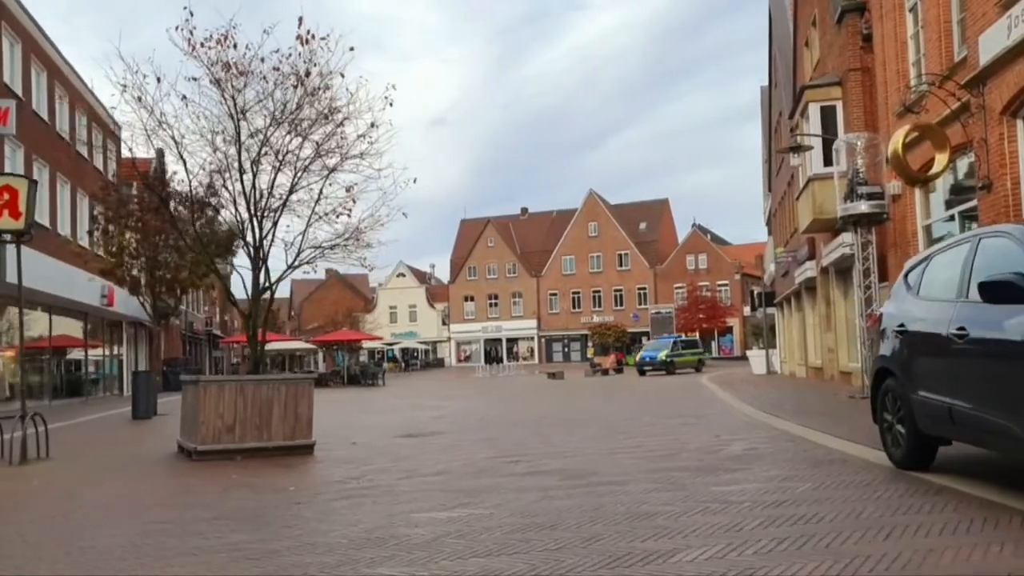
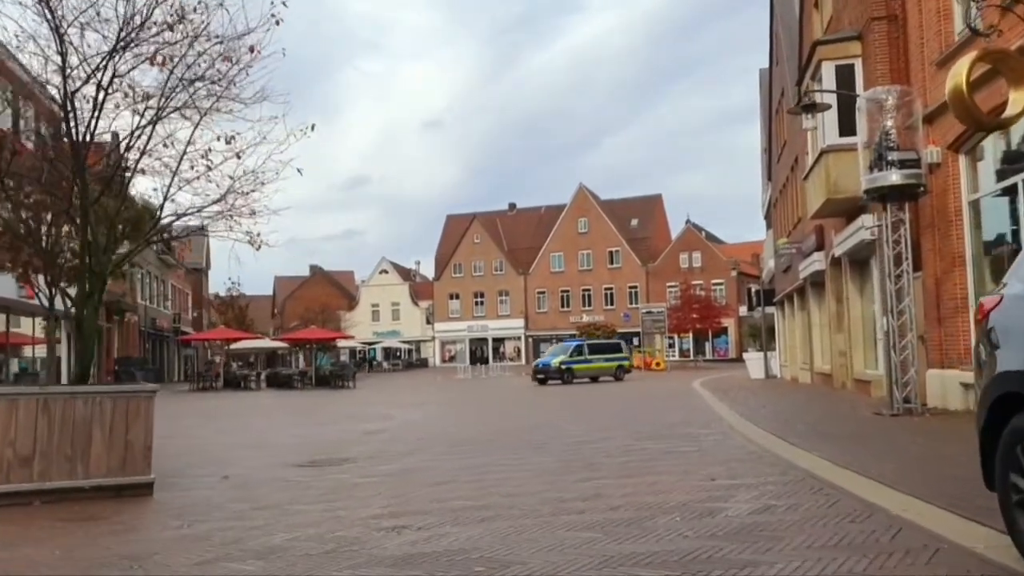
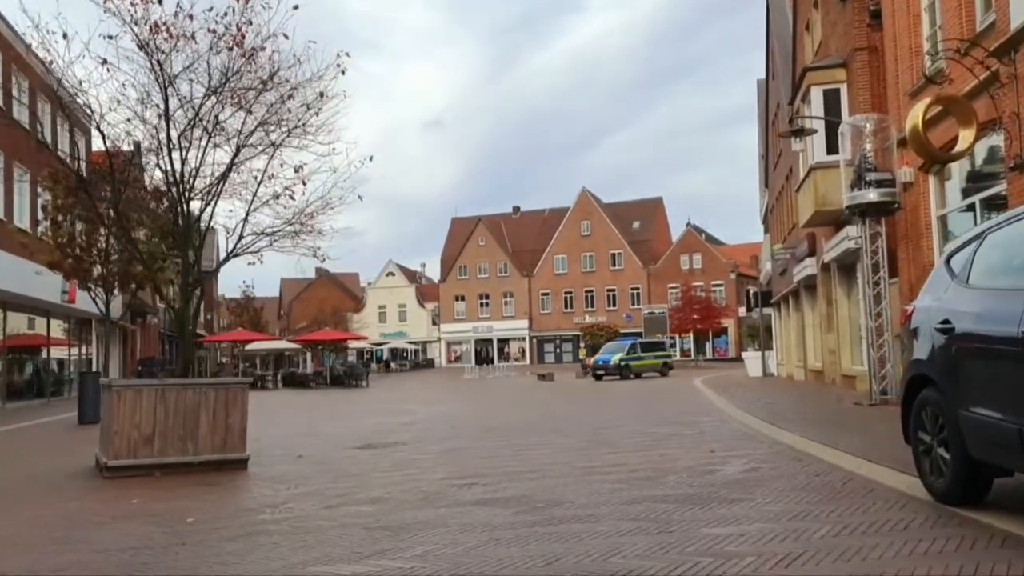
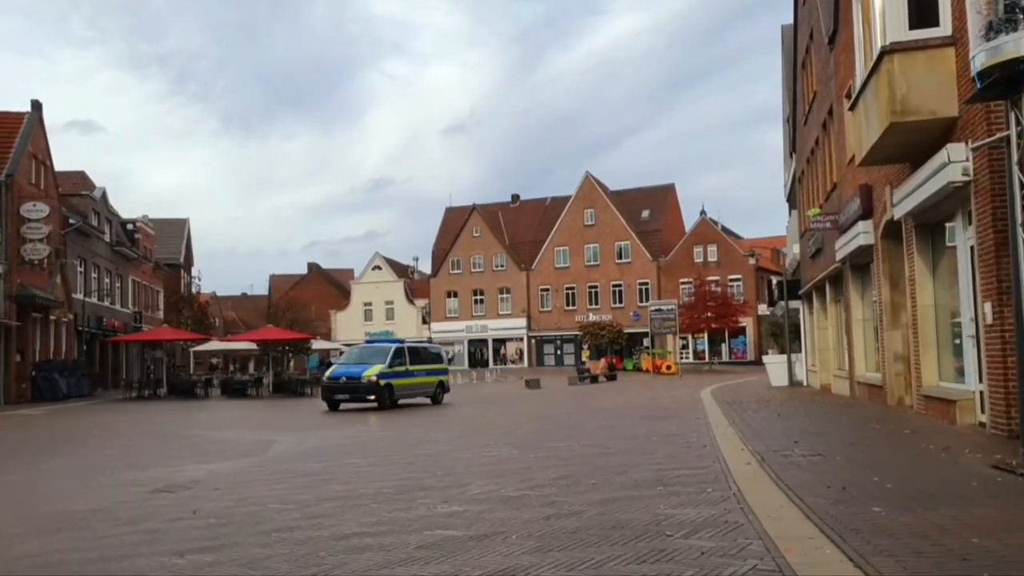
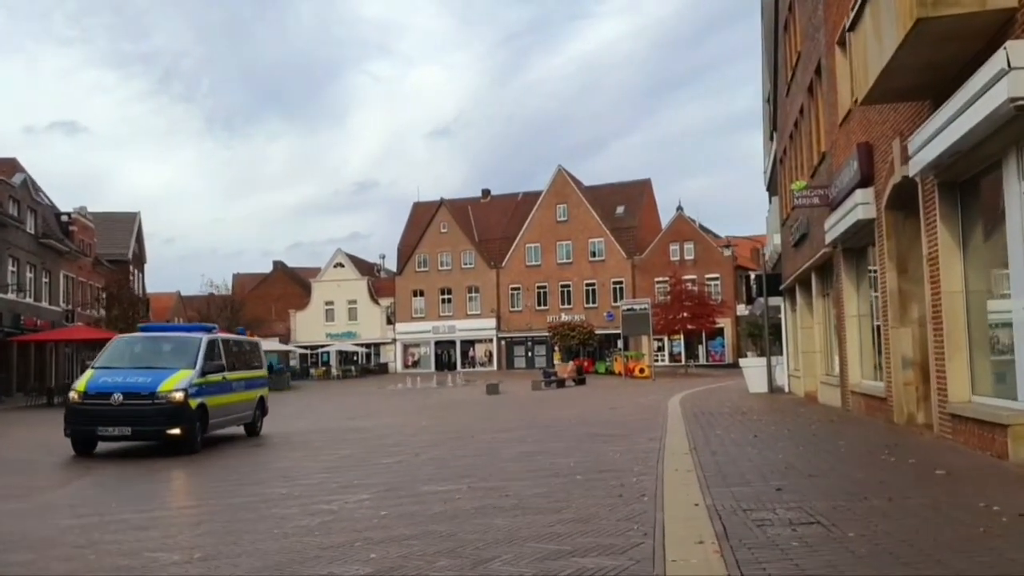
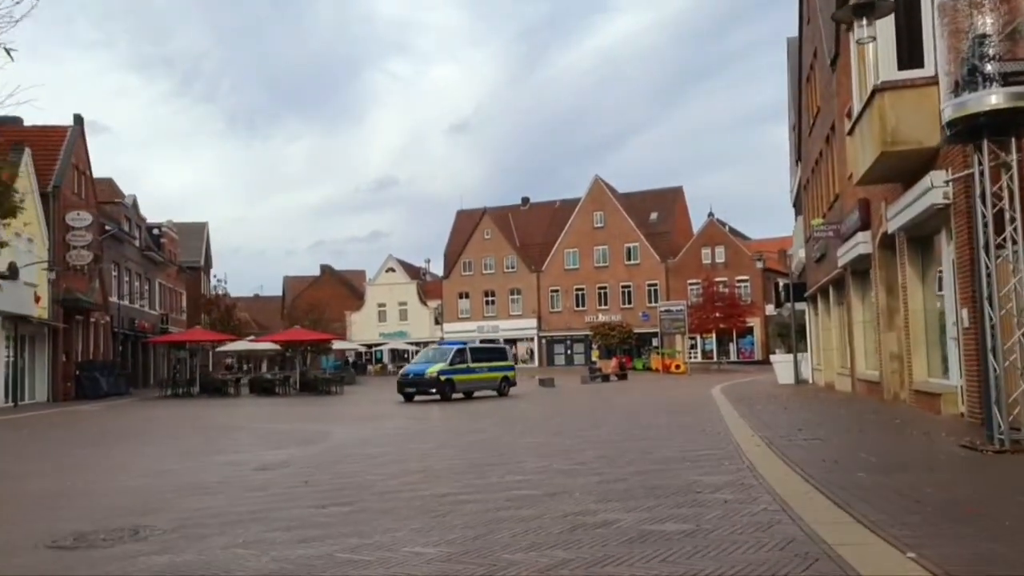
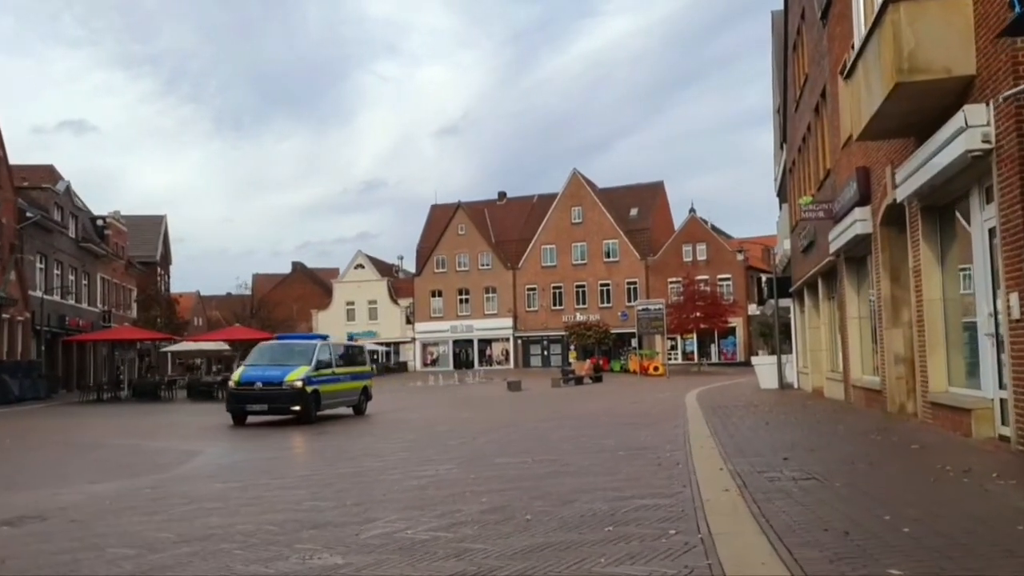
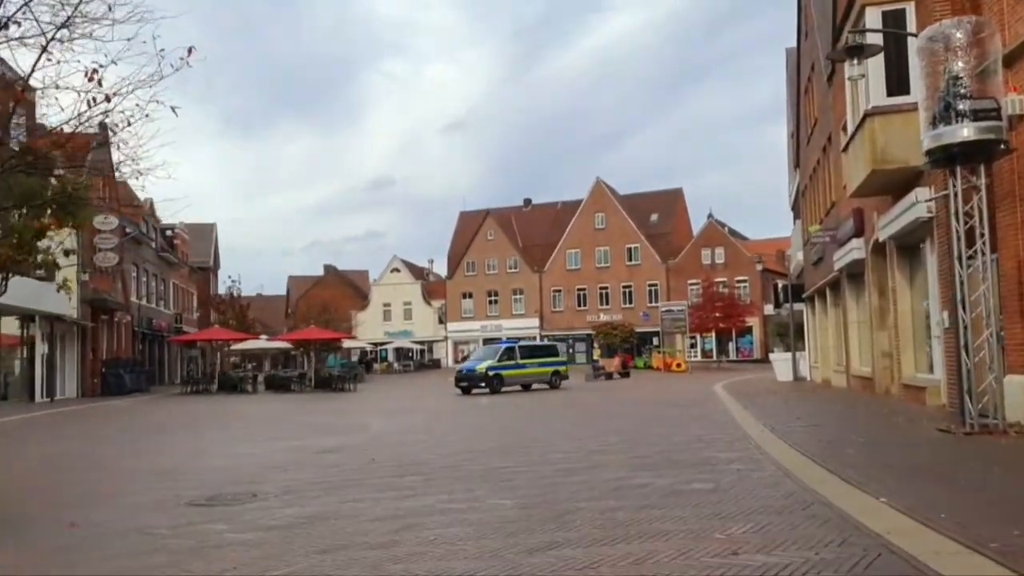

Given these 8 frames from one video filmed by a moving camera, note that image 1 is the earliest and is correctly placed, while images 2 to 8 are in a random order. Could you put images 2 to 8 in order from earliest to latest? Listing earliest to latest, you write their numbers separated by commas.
3, 2, 8, 6, 4, 7, 5
